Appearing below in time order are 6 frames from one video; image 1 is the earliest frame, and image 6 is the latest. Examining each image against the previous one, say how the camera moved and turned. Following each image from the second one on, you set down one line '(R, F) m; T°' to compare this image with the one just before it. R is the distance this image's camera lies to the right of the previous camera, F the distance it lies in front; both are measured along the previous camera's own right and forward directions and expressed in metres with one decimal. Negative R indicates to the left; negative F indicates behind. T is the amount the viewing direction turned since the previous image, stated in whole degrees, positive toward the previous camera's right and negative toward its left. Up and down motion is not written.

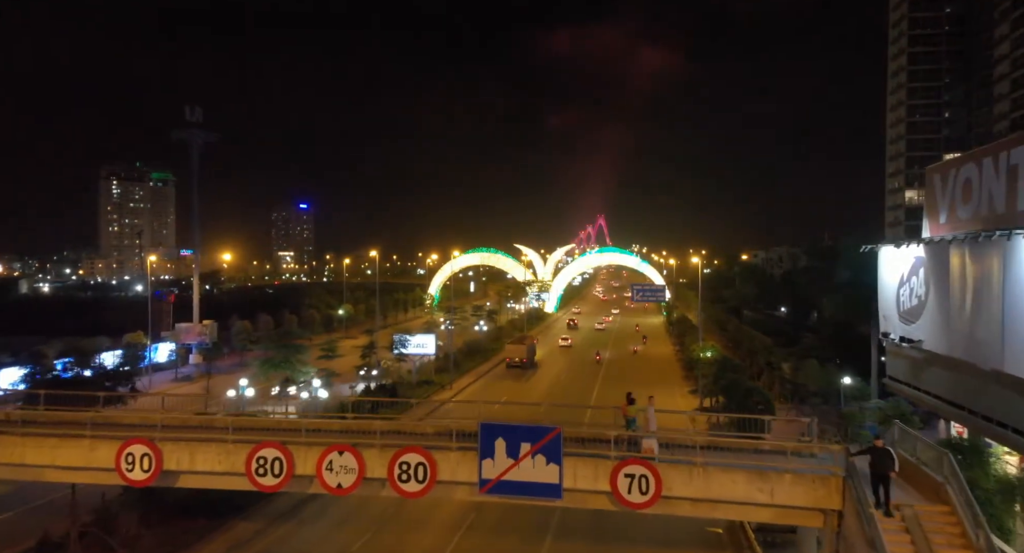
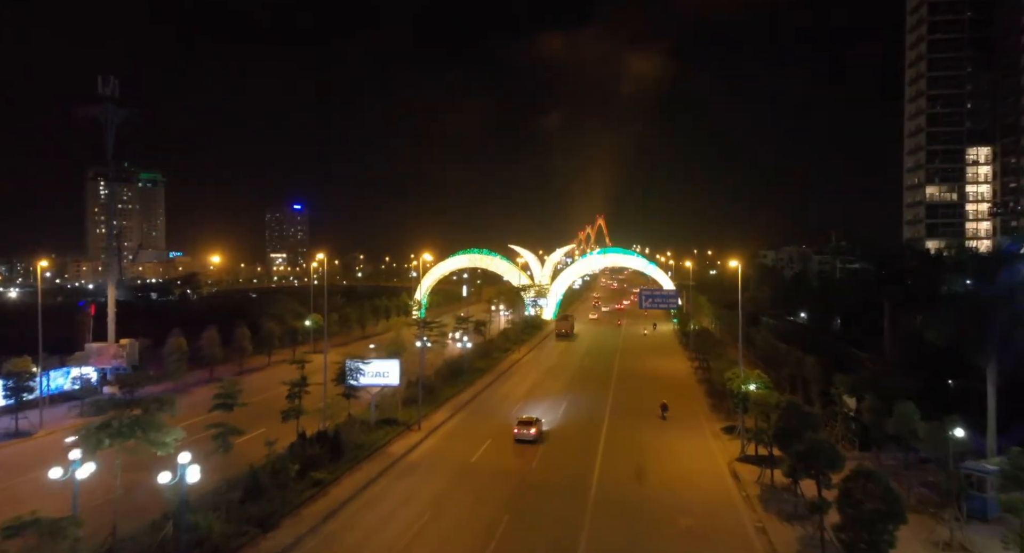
(+0.4, +6.0) m; 0°
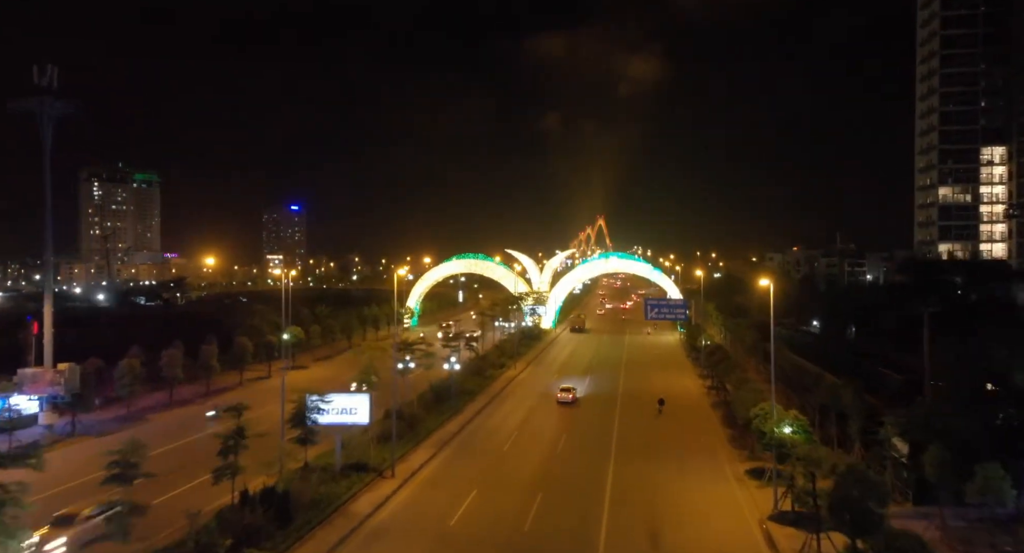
(+0.3, +3.2) m; 0°
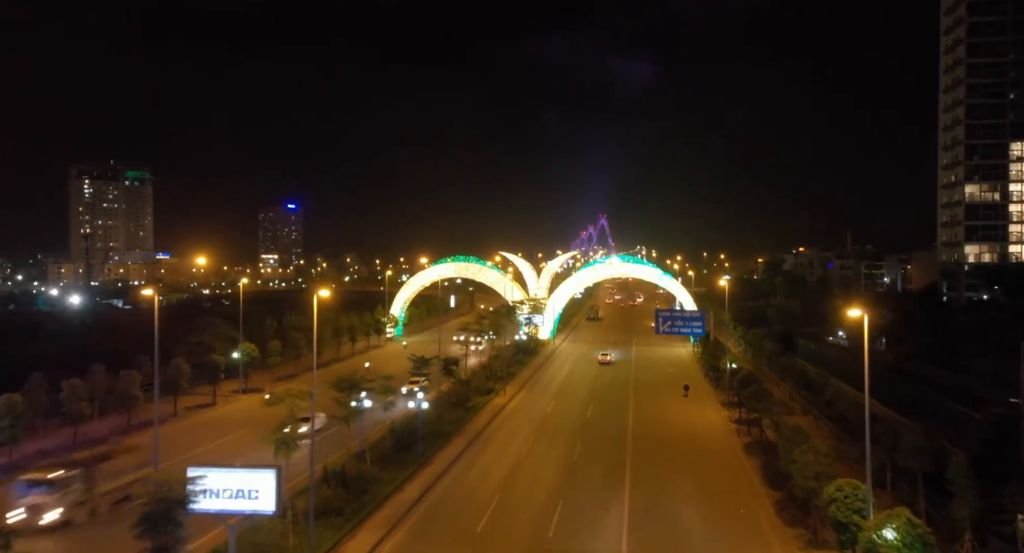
(+0.5, +5.6) m; 0°
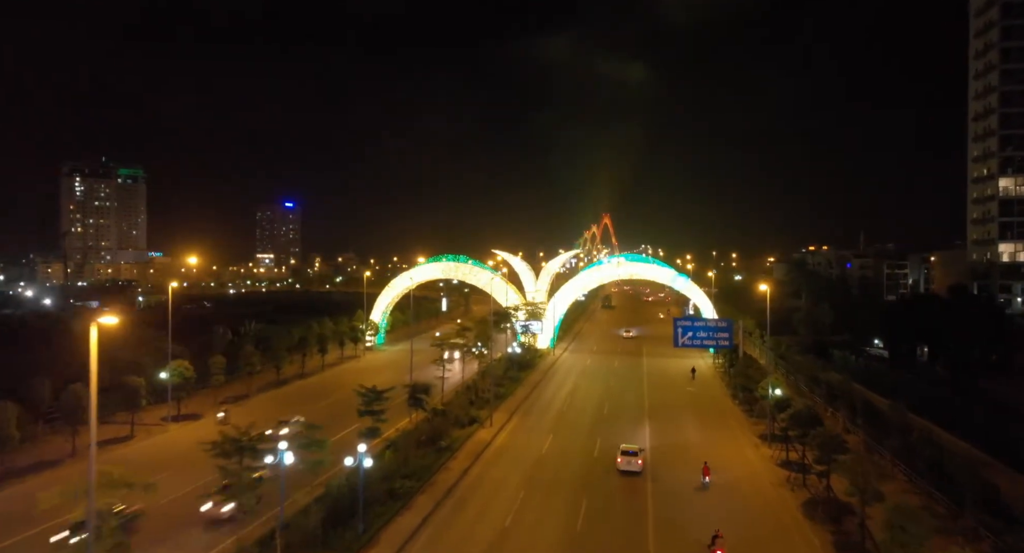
(+0.5, +5.9) m; 0°
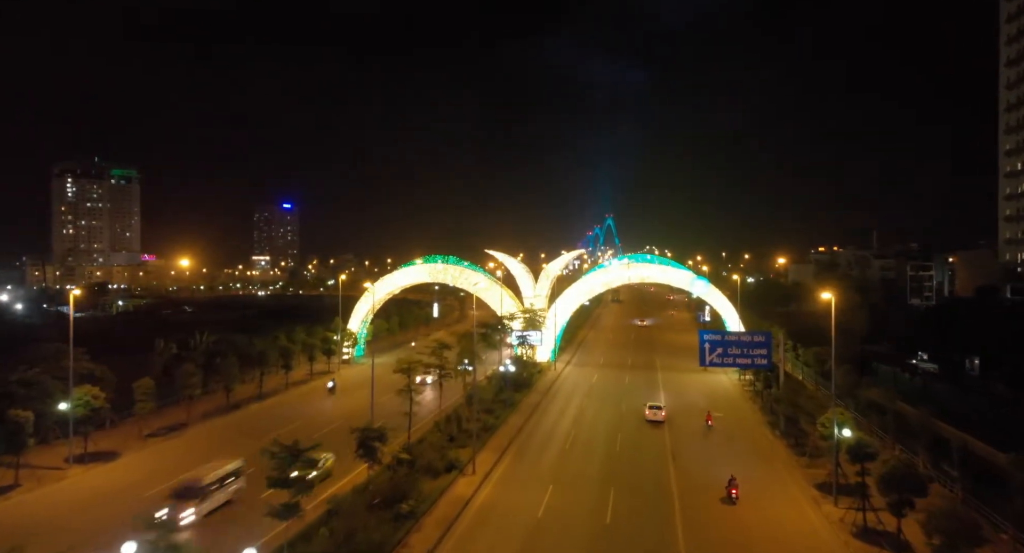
(+0.4, +5.4) m; 0°
